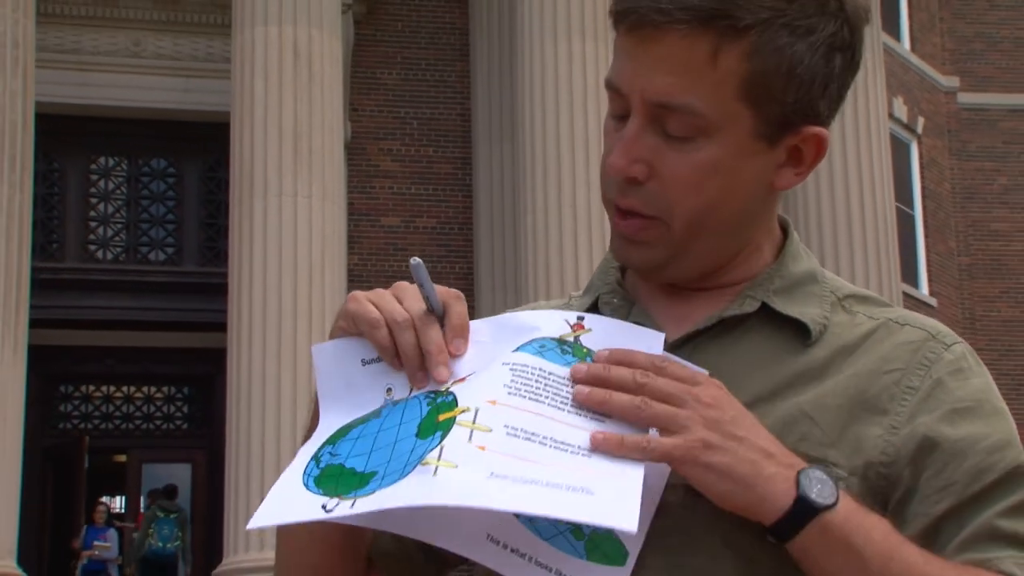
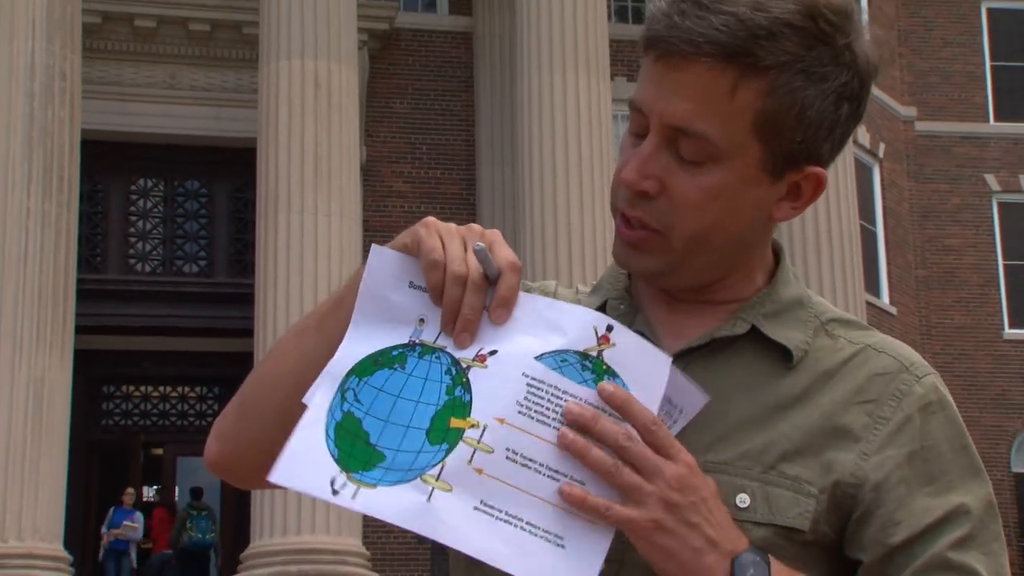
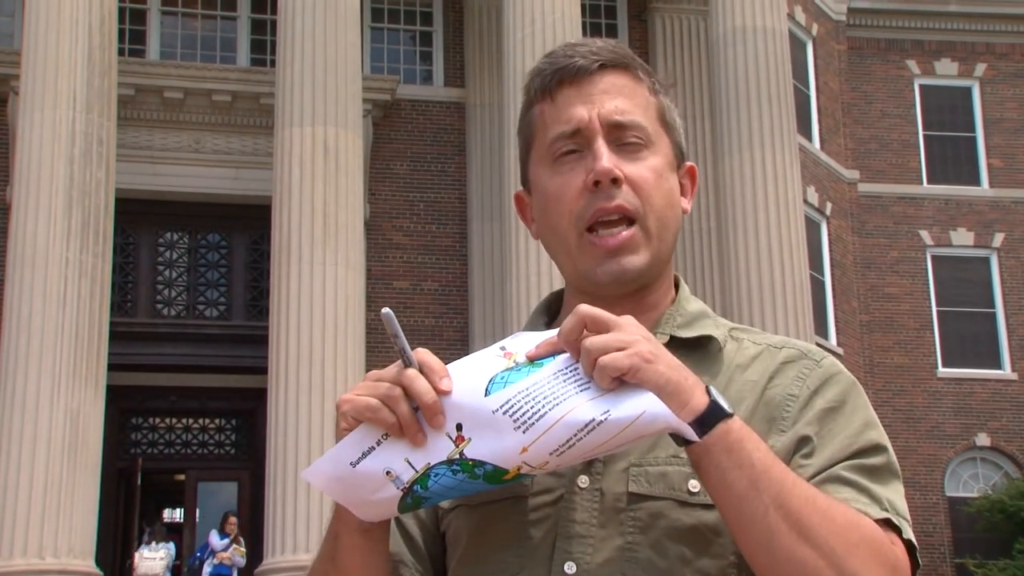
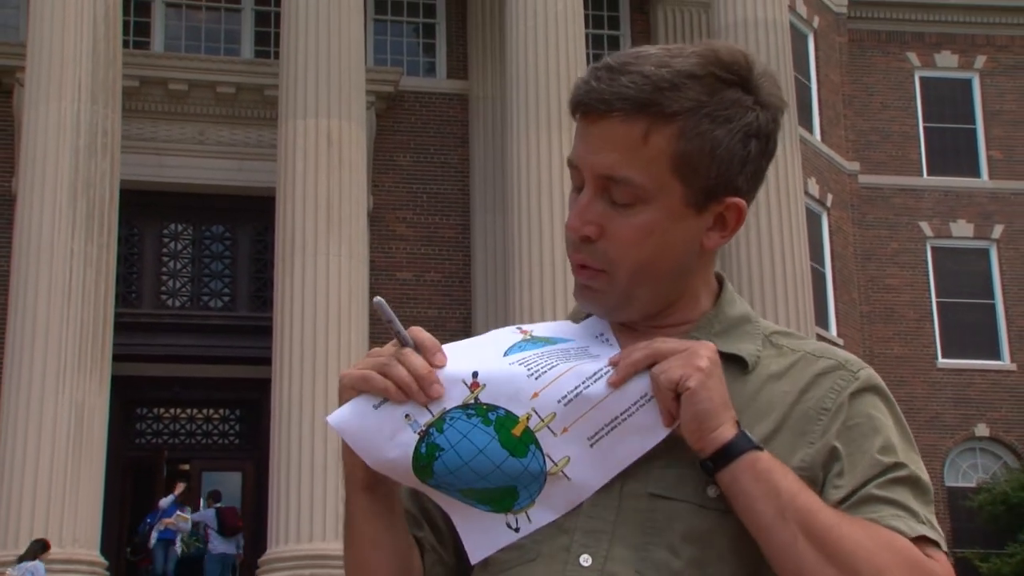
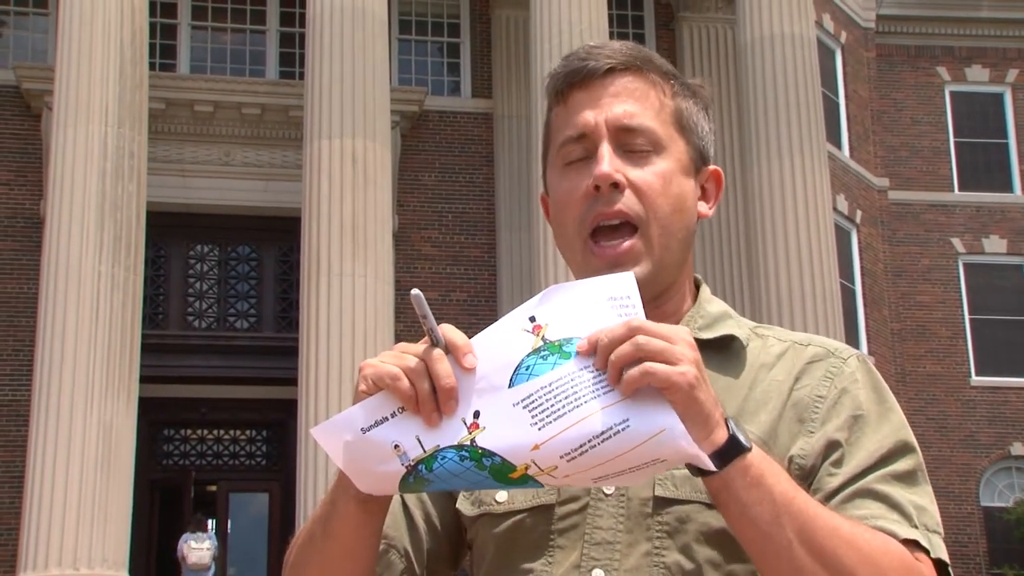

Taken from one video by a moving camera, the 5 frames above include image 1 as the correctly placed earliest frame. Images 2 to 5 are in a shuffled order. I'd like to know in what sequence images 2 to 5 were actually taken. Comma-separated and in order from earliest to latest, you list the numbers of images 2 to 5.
2, 4, 3, 5
